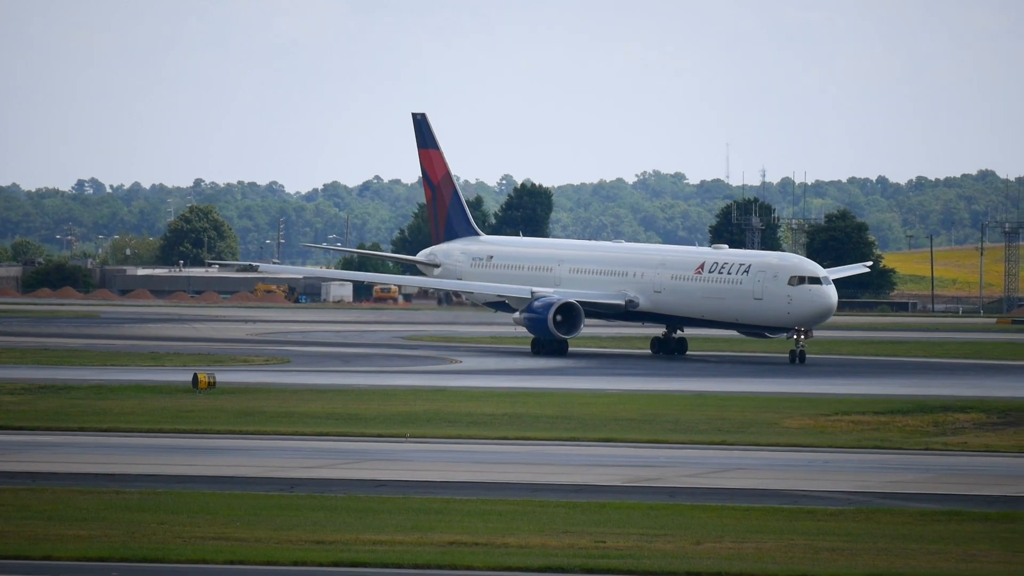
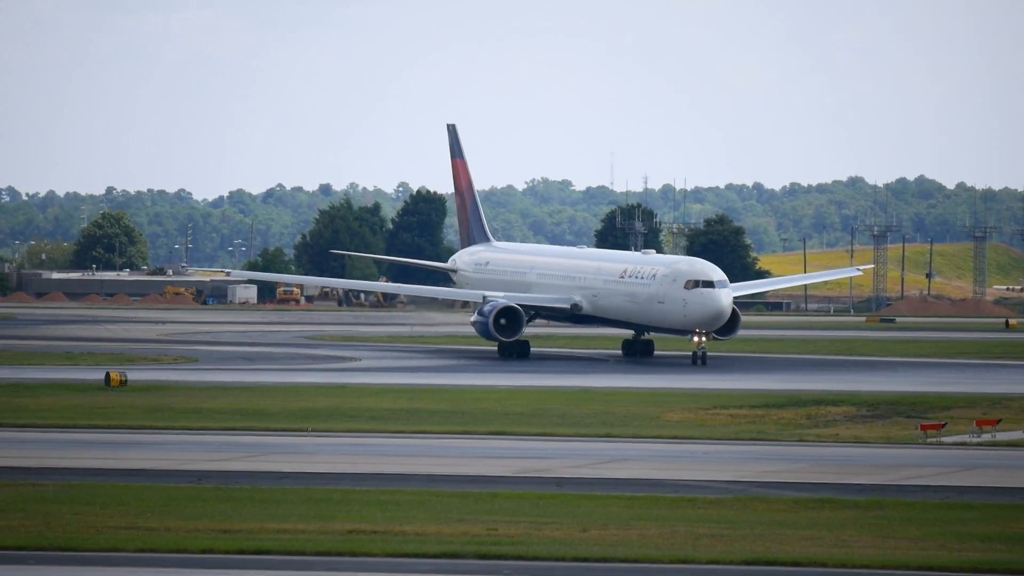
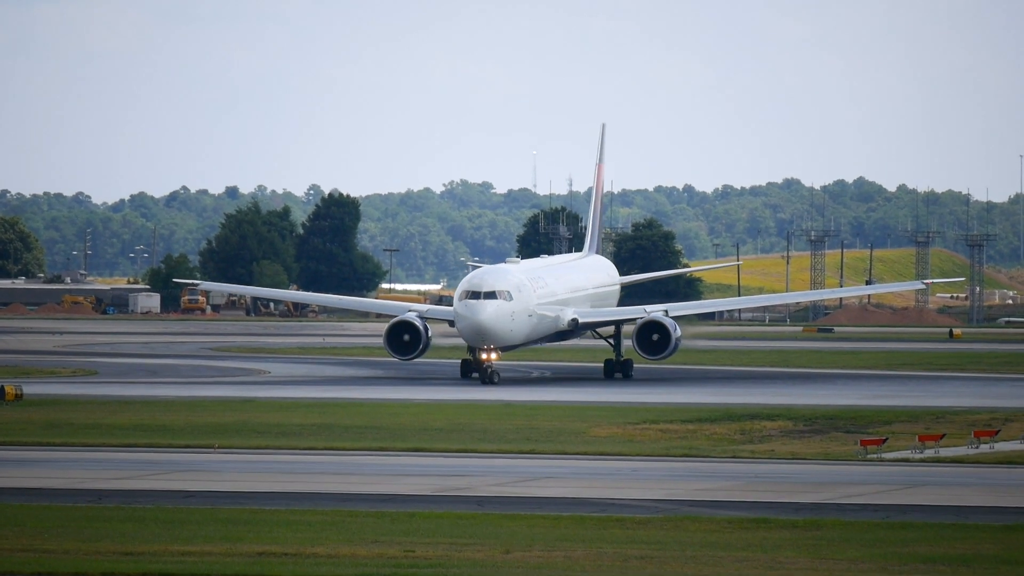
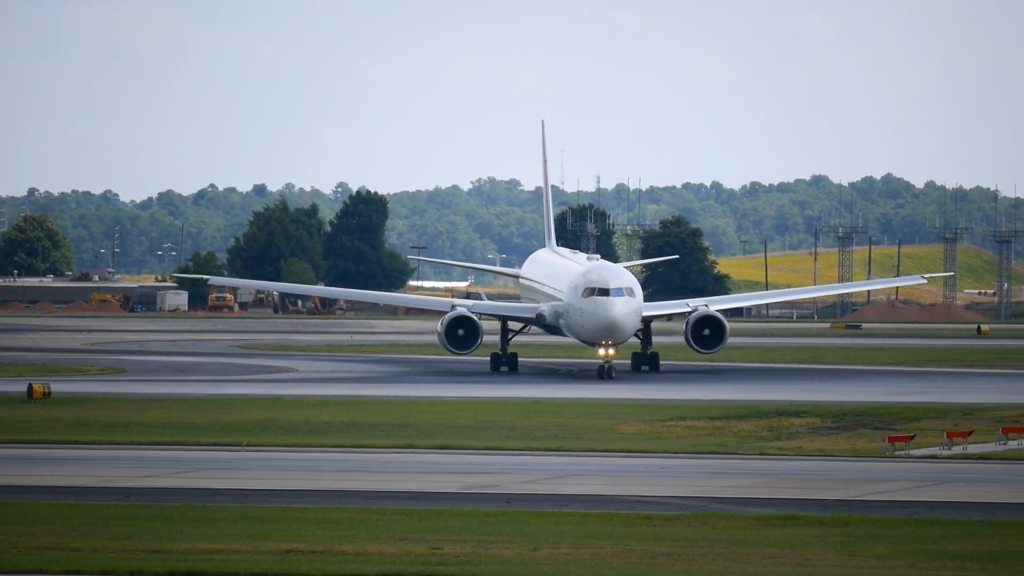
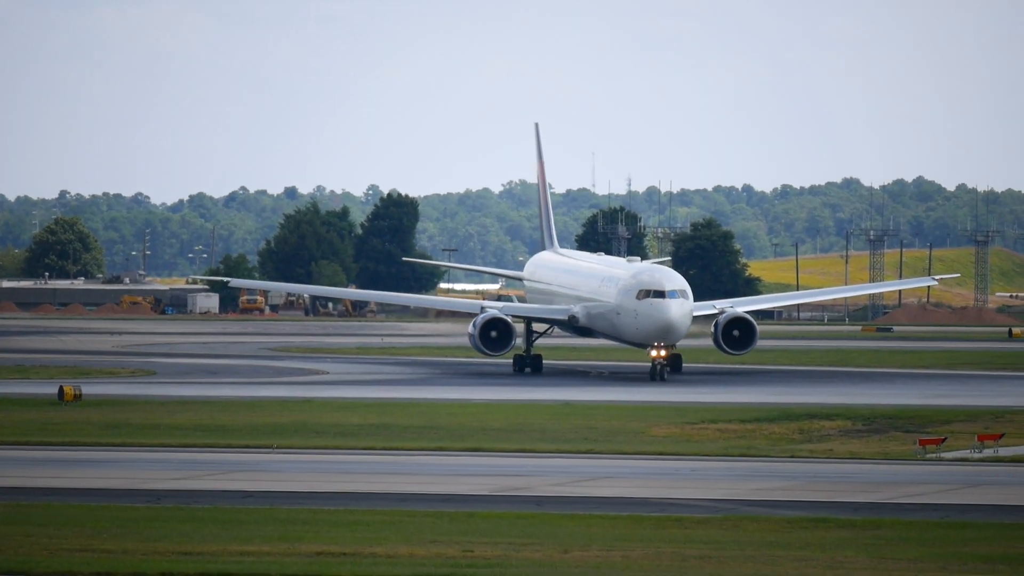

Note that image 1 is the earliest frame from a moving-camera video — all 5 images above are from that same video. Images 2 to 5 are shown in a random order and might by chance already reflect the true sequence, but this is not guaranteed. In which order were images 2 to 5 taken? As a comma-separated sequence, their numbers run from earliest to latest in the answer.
2, 5, 4, 3
